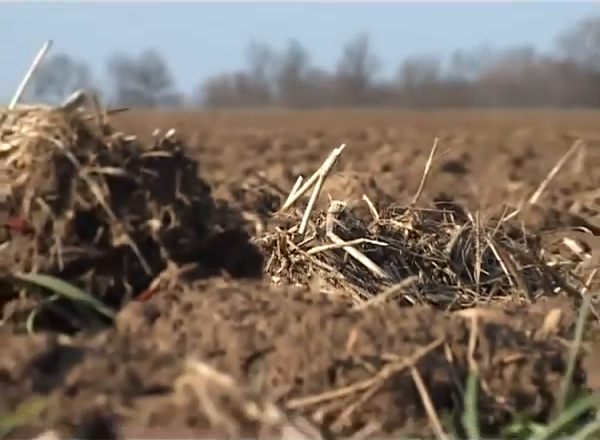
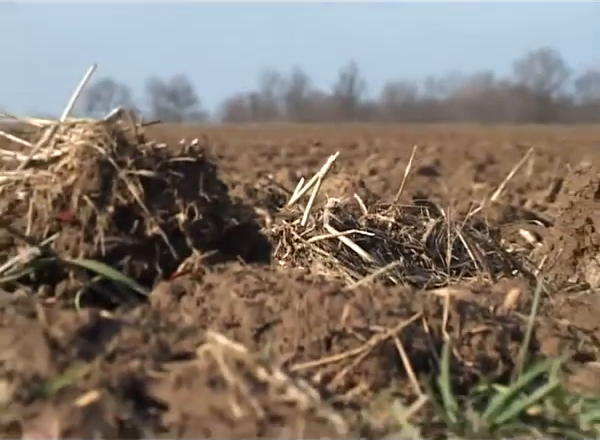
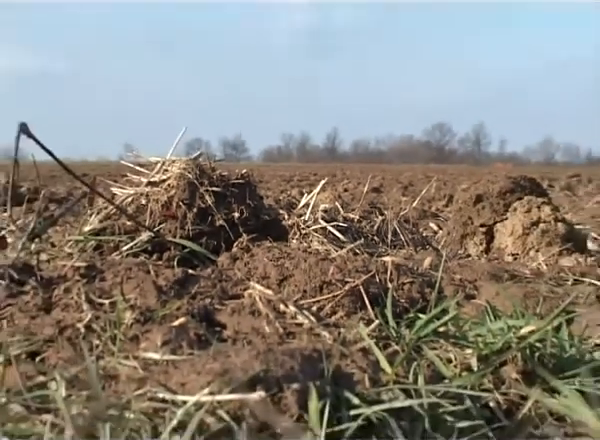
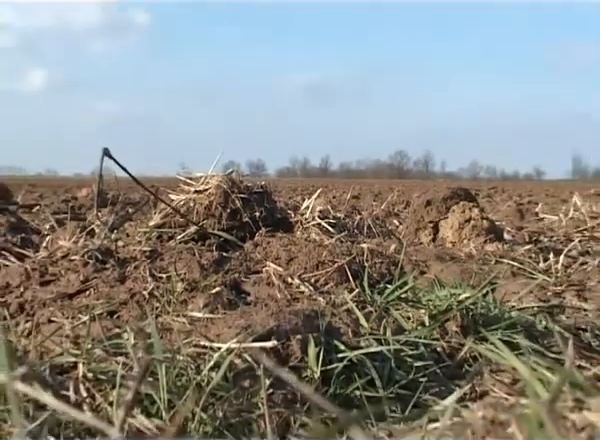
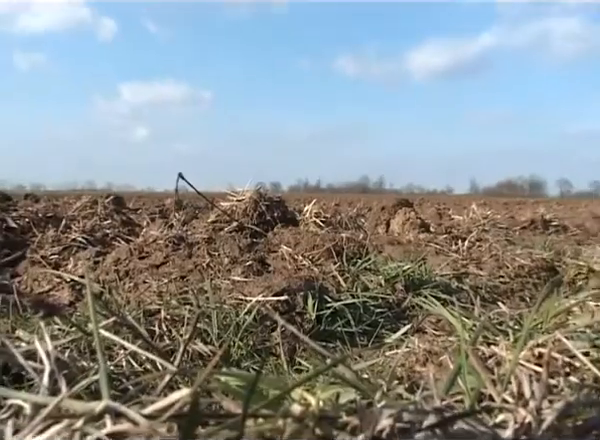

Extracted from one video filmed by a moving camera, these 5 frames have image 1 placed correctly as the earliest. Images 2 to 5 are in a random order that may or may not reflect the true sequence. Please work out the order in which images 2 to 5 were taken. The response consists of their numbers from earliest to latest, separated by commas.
2, 3, 4, 5
